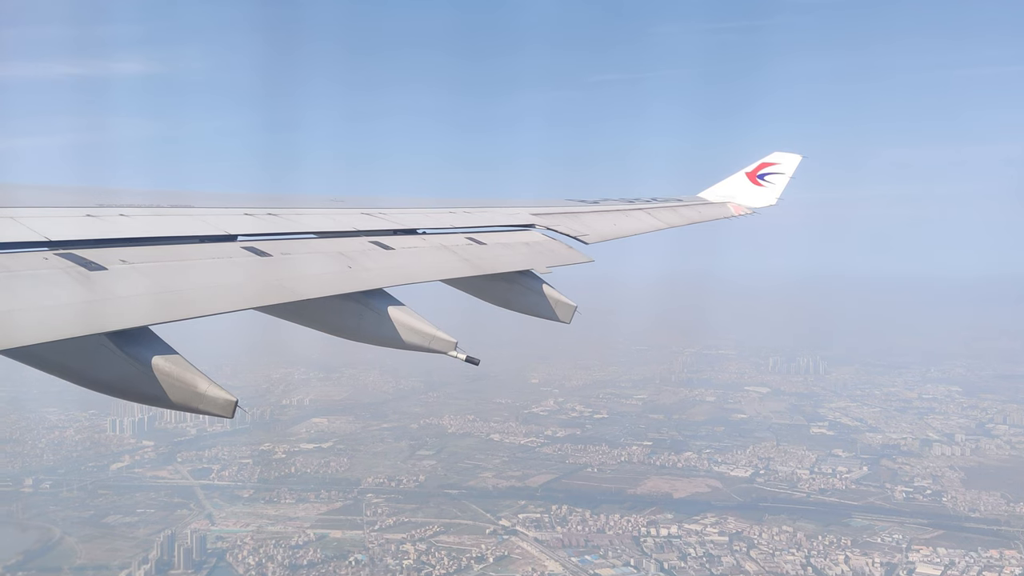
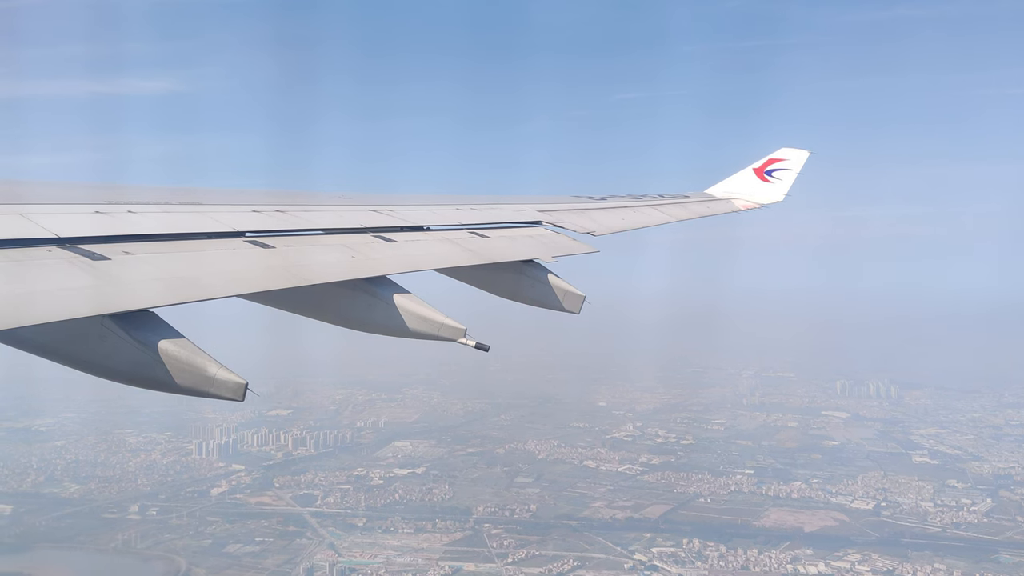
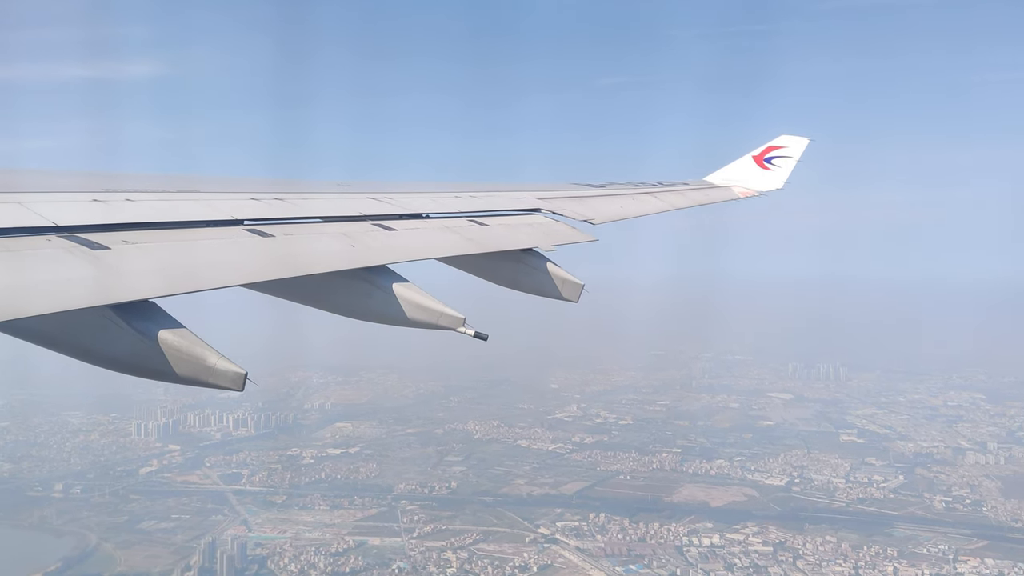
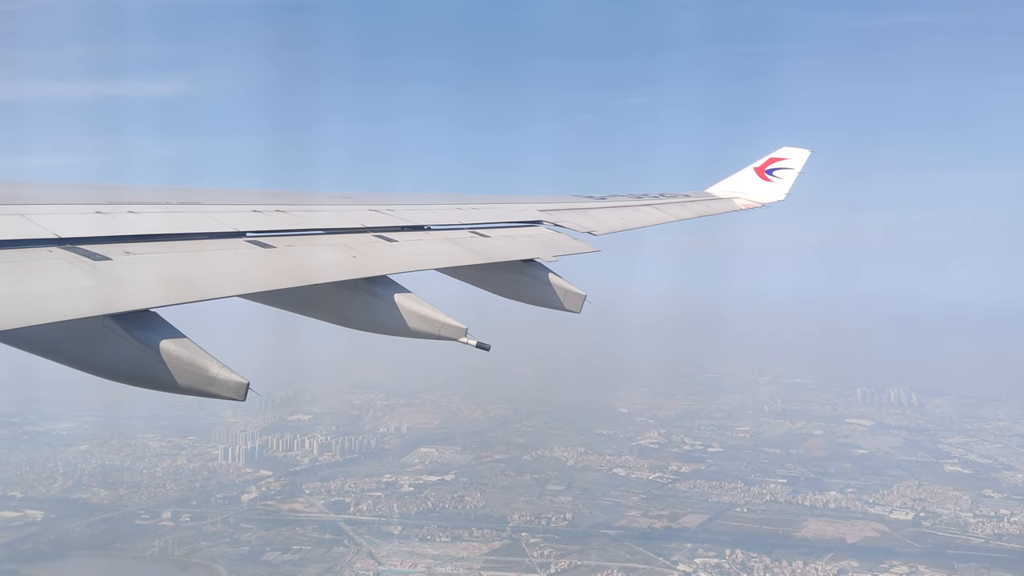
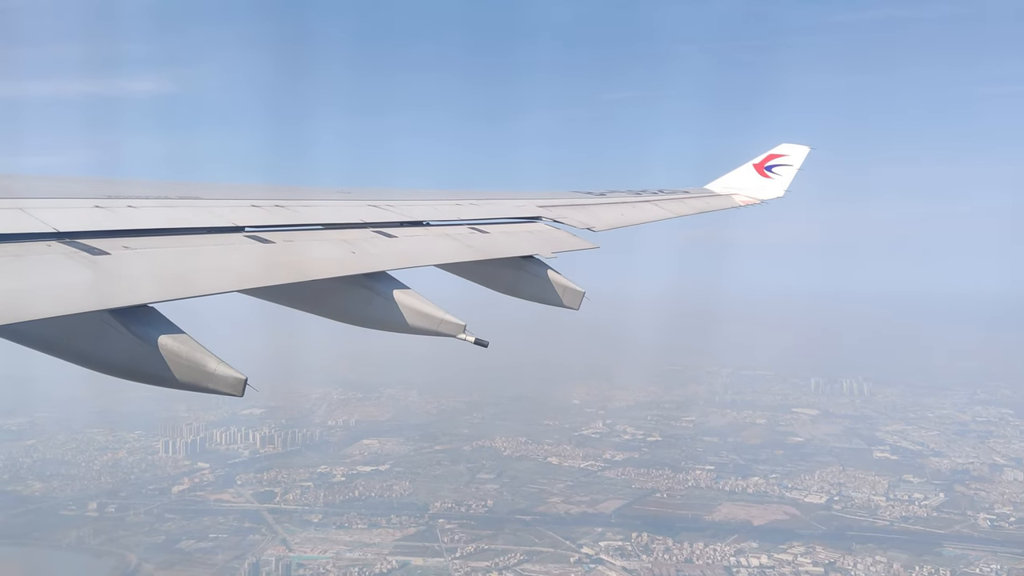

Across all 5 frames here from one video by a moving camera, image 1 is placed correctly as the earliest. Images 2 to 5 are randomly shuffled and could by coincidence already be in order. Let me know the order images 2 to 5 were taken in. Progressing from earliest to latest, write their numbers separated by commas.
3, 5, 2, 4
